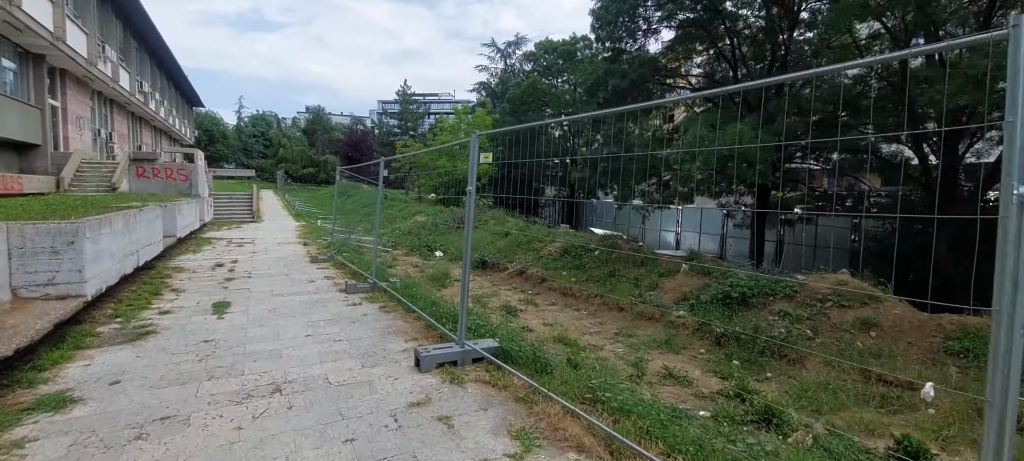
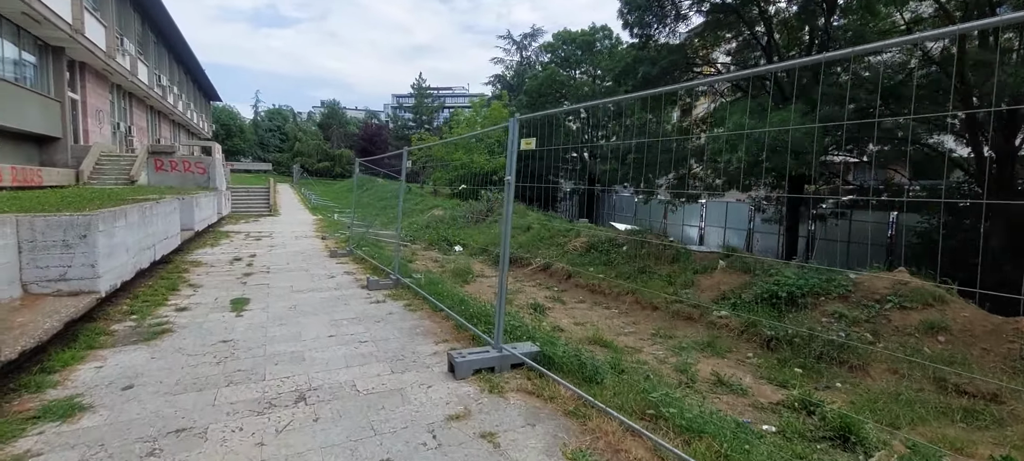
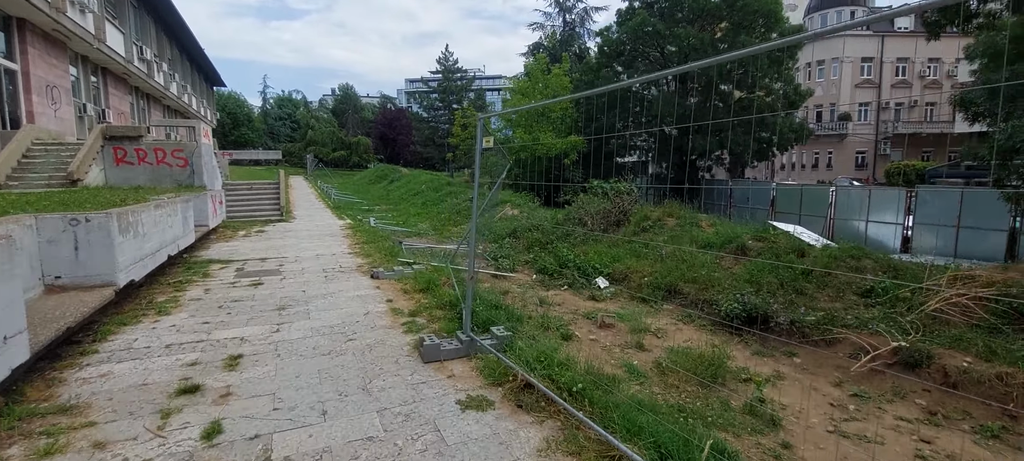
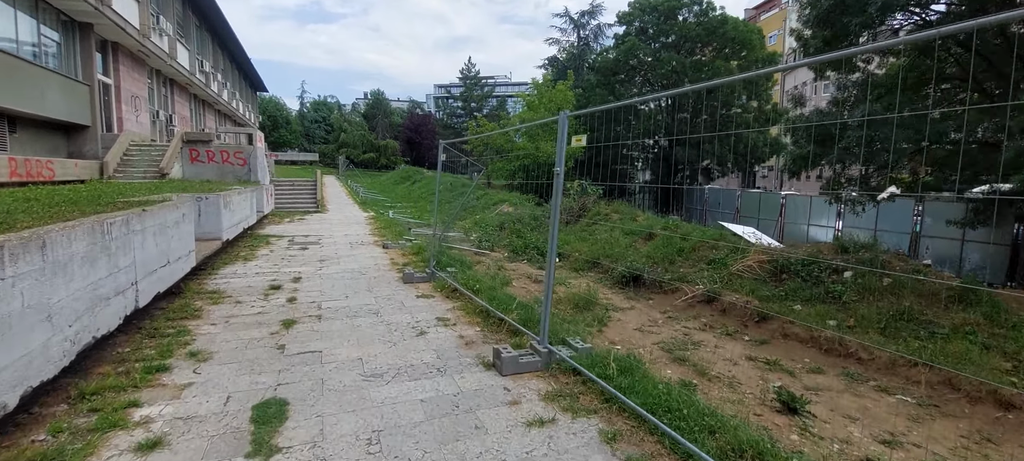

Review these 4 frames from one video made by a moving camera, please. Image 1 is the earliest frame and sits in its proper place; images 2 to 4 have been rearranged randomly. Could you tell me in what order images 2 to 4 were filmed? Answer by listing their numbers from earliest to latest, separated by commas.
2, 4, 3
